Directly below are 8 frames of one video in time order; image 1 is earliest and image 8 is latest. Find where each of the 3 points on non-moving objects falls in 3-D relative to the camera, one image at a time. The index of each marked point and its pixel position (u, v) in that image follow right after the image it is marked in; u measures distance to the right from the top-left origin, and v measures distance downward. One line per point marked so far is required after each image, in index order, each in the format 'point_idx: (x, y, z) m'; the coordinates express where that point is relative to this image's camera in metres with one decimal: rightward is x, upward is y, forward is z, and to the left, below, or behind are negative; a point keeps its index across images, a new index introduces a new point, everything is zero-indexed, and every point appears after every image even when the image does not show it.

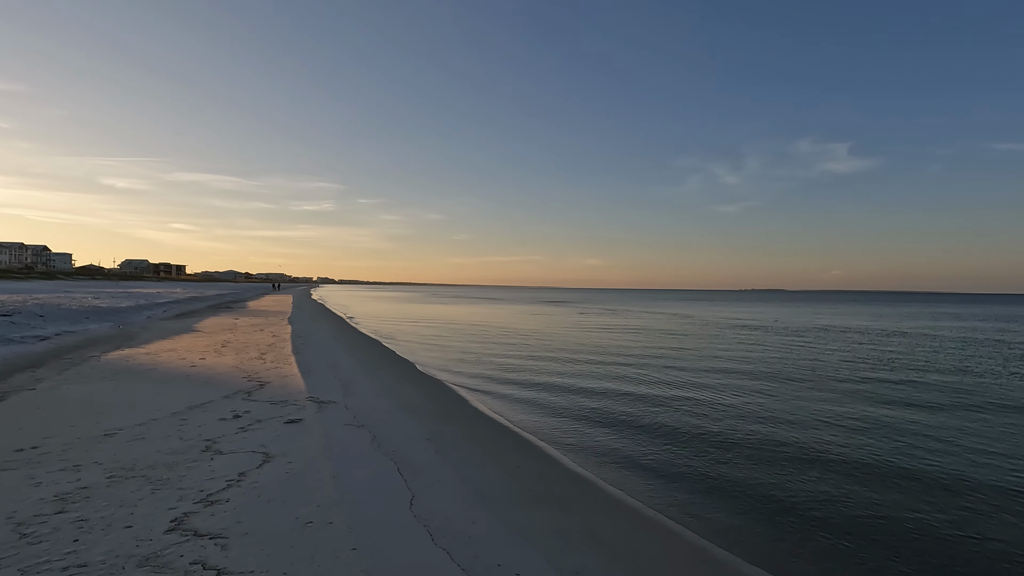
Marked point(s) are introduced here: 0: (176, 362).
0: (-8.4, -1.9, +13.7) m
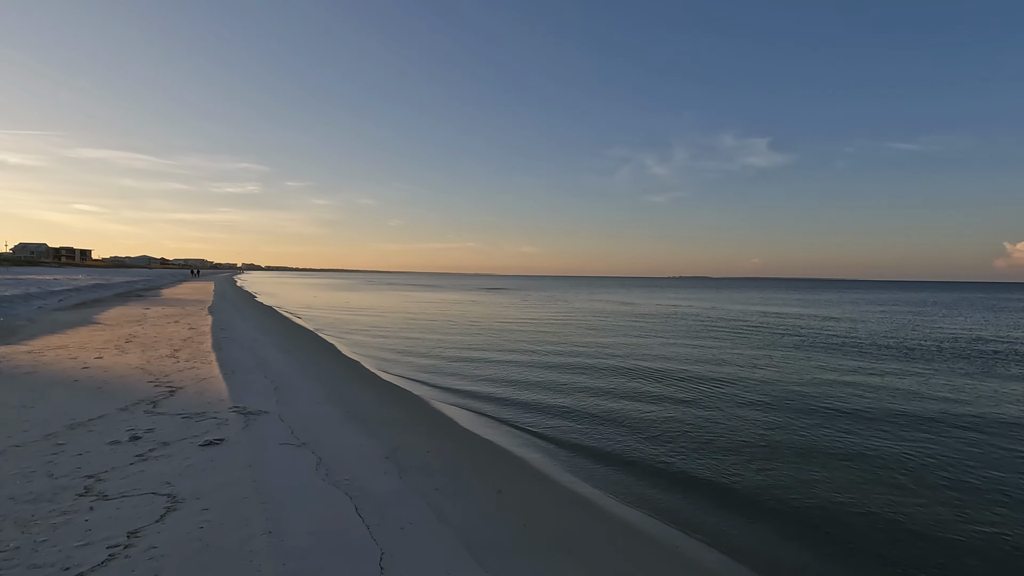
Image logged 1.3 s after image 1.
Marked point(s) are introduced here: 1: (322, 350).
0: (-9.3, -1.6, +11.4) m
1: (-5.7, -1.7, +16.2) m
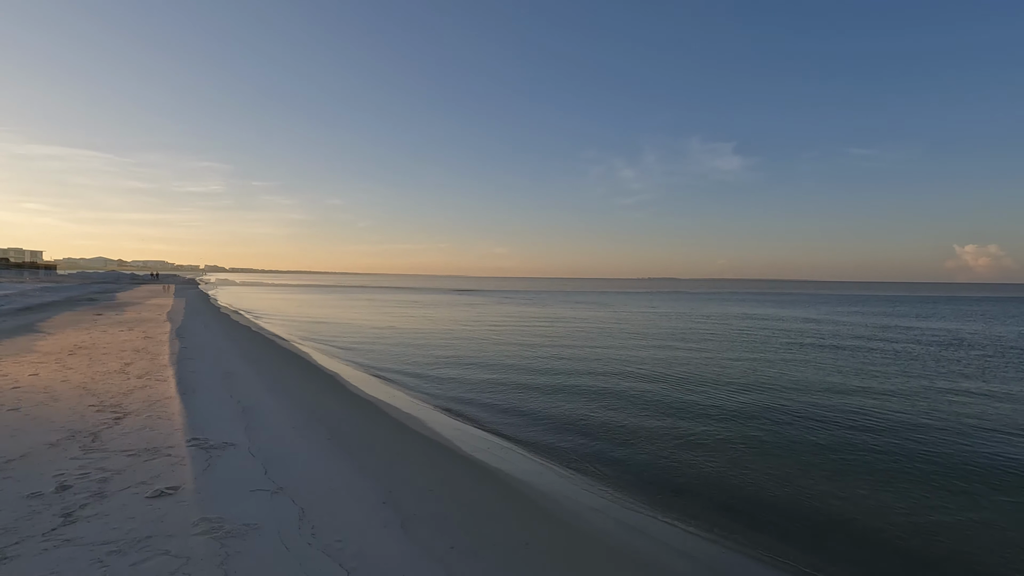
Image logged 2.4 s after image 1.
0: (-9.3, -1.7, +9.8) m
1: (-6.0, -1.8, +14.8) m
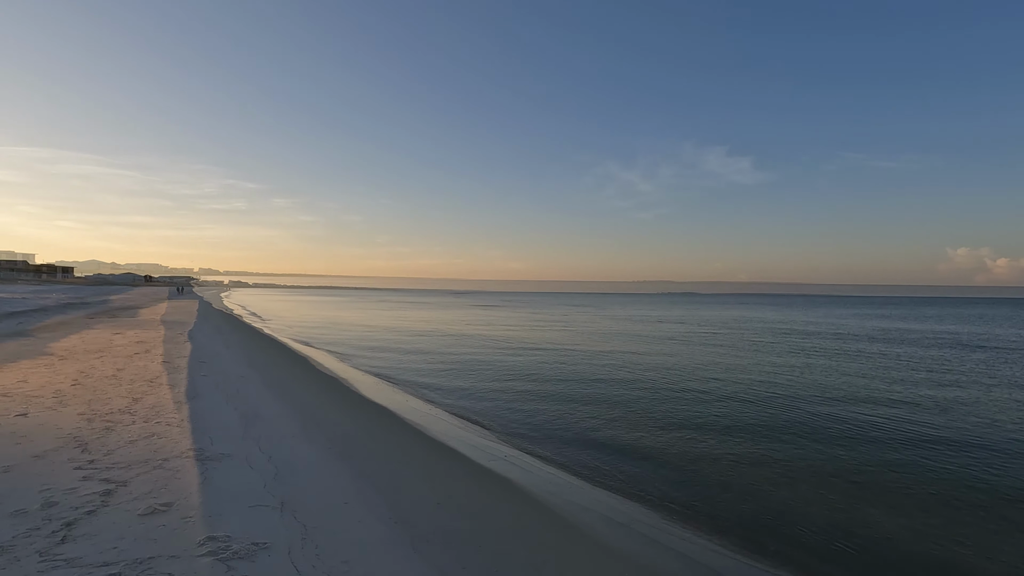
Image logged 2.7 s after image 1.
0: (-7.9, -2.0, +8.0) m
1: (-4.5, -2.3, +12.9) m
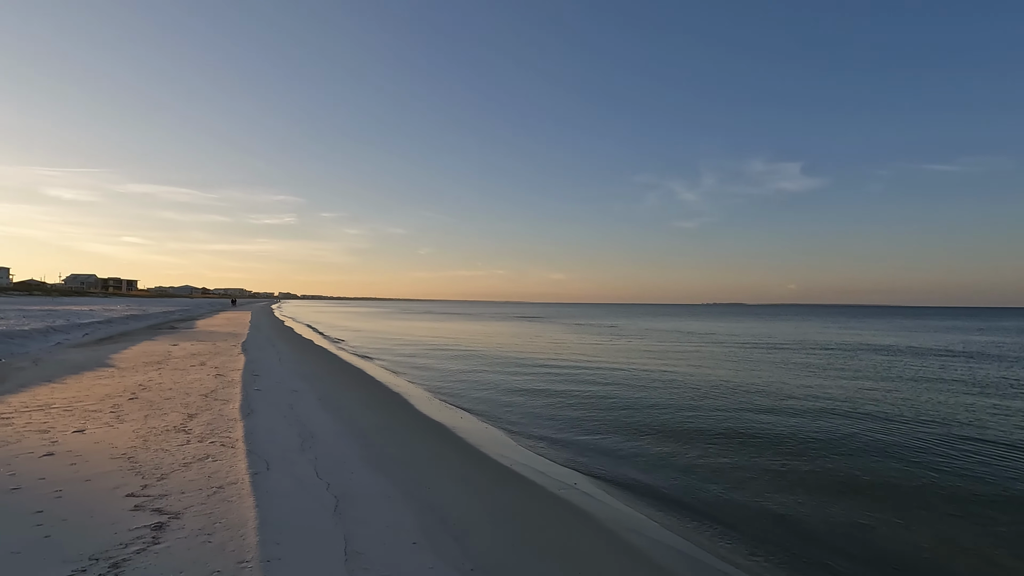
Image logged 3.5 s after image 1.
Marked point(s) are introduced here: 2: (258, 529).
0: (-6.9, -2.2, +7.8) m
1: (-3.1, -2.6, +12.4) m
2: (-2.3, -2.2, +4.8) m
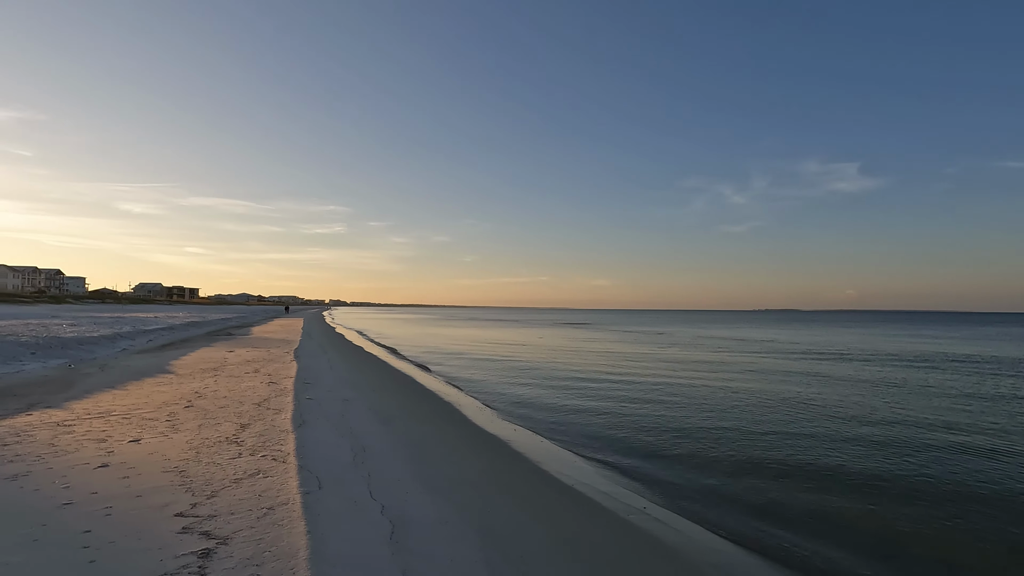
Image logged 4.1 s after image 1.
0: (-6.0, -2.3, +7.7) m
1: (-1.9, -2.7, +12.1) m
2: (-1.6, -2.2, +4.4) m
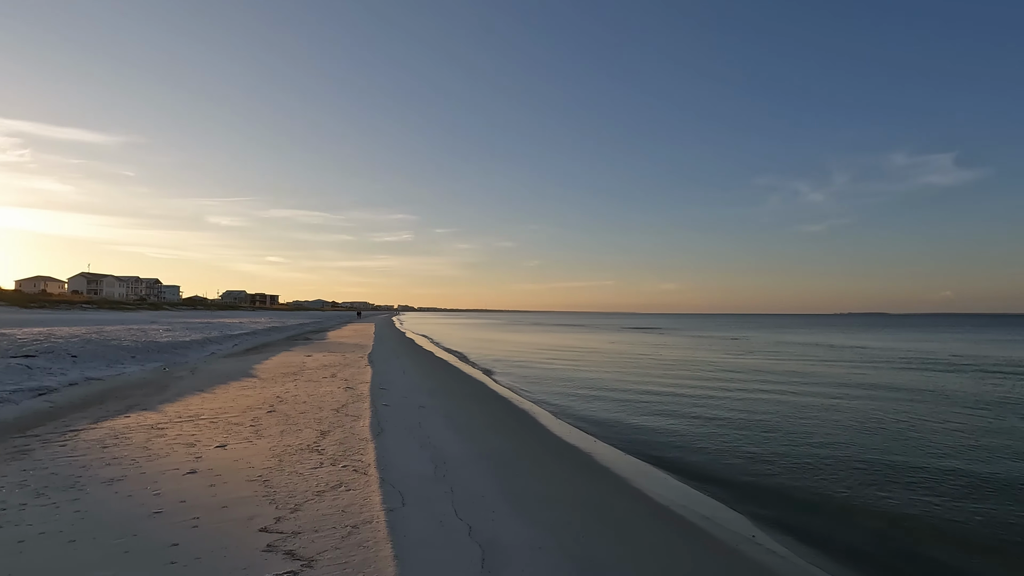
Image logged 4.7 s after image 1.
0: (-4.8, -2.4, +7.8) m
1: (-0.2, -2.8, +11.6) m
2: (-0.8, -2.2, +4.0) m
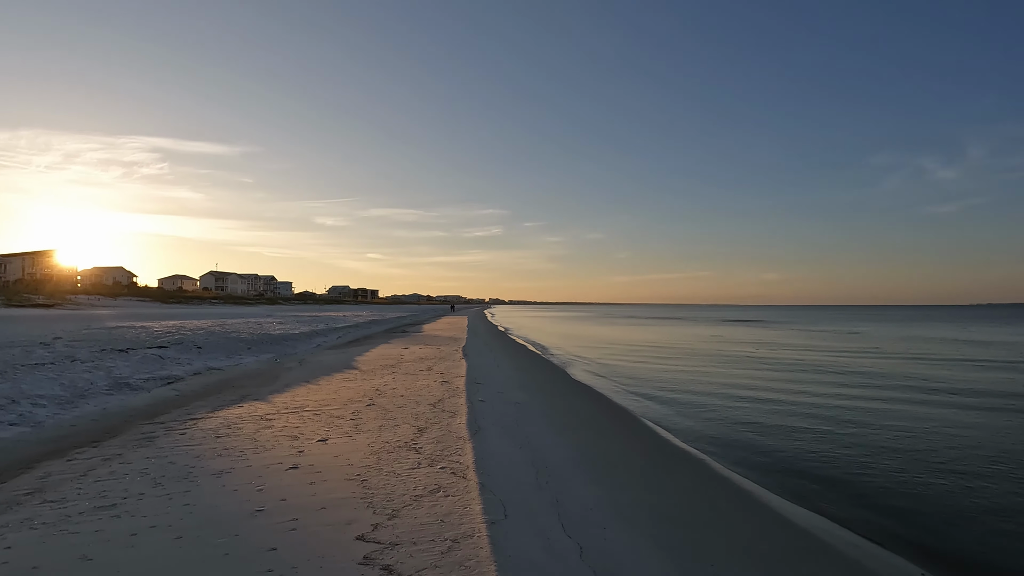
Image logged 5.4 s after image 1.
0: (-3.3, -2.3, +7.9) m
1: (+1.9, -2.6, +10.9) m
2: (0.0, -2.2, +3.5) m
